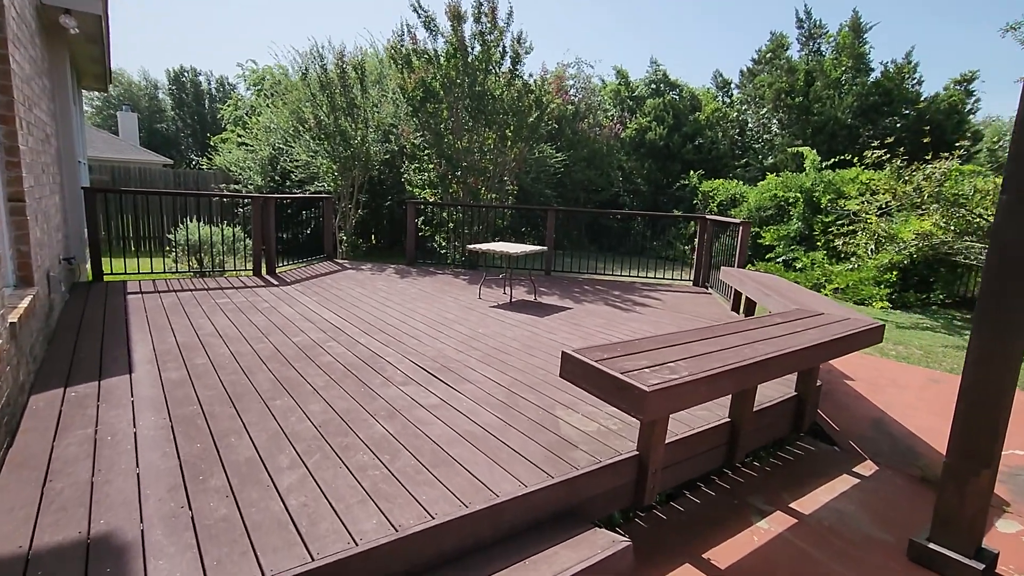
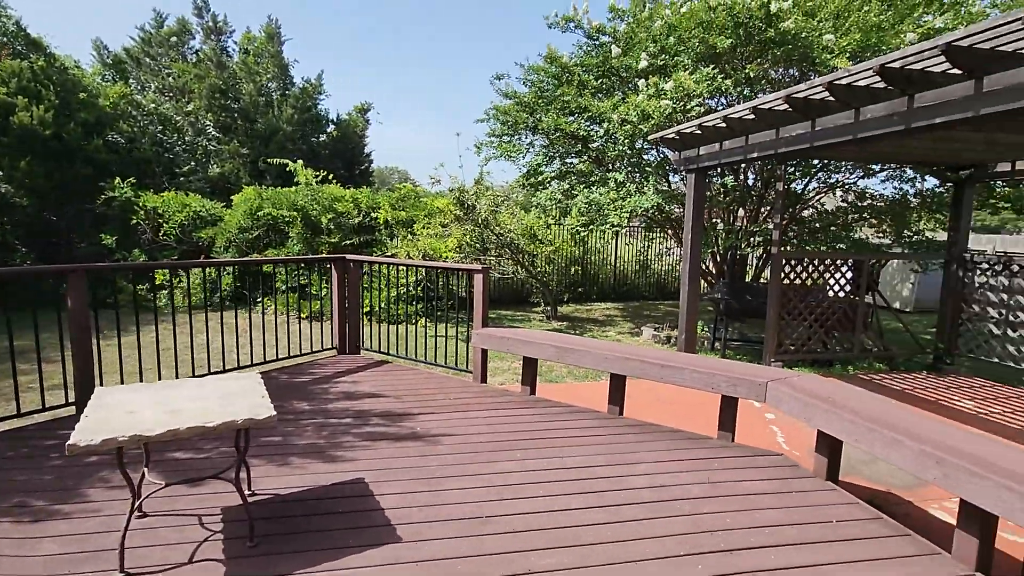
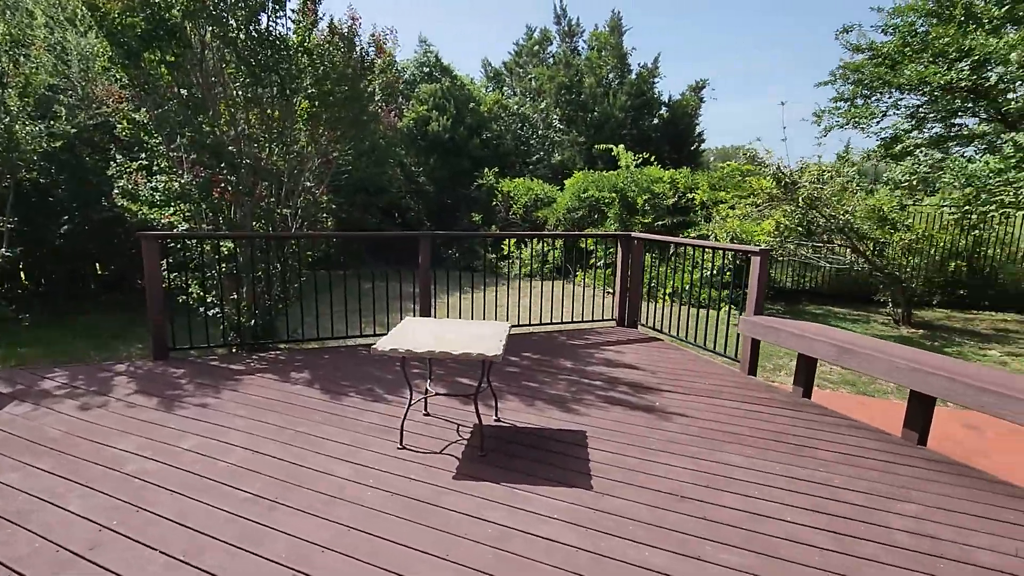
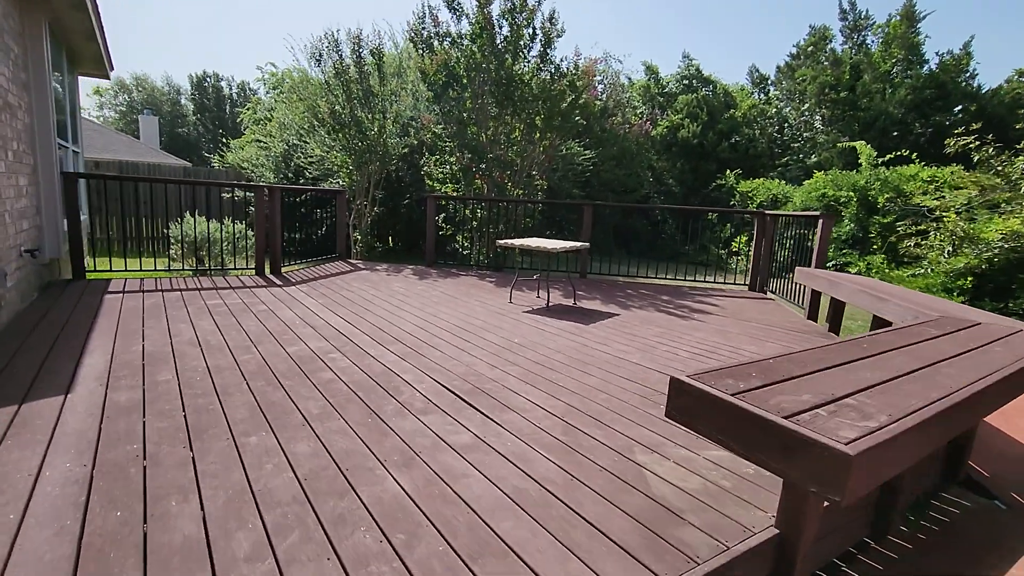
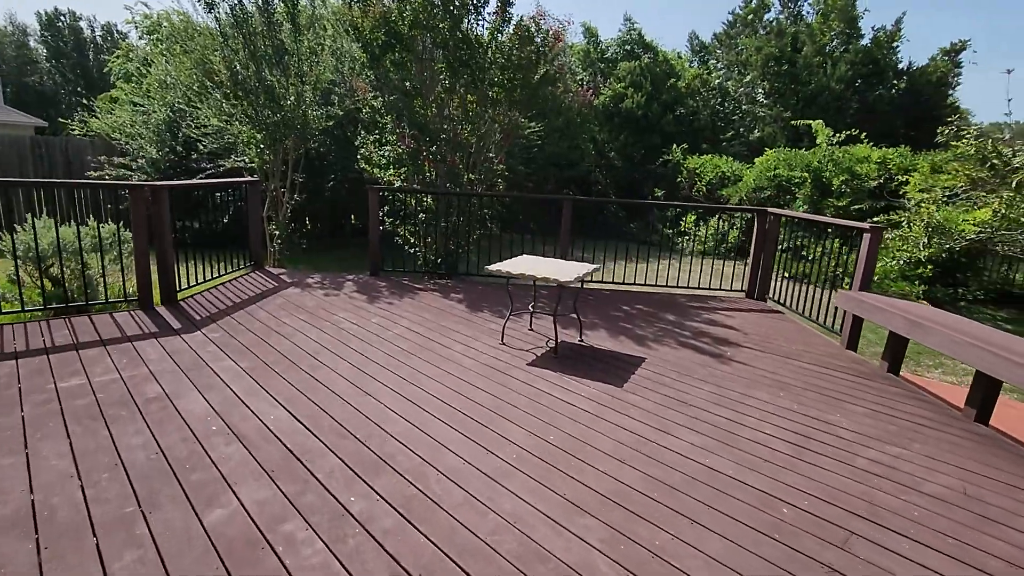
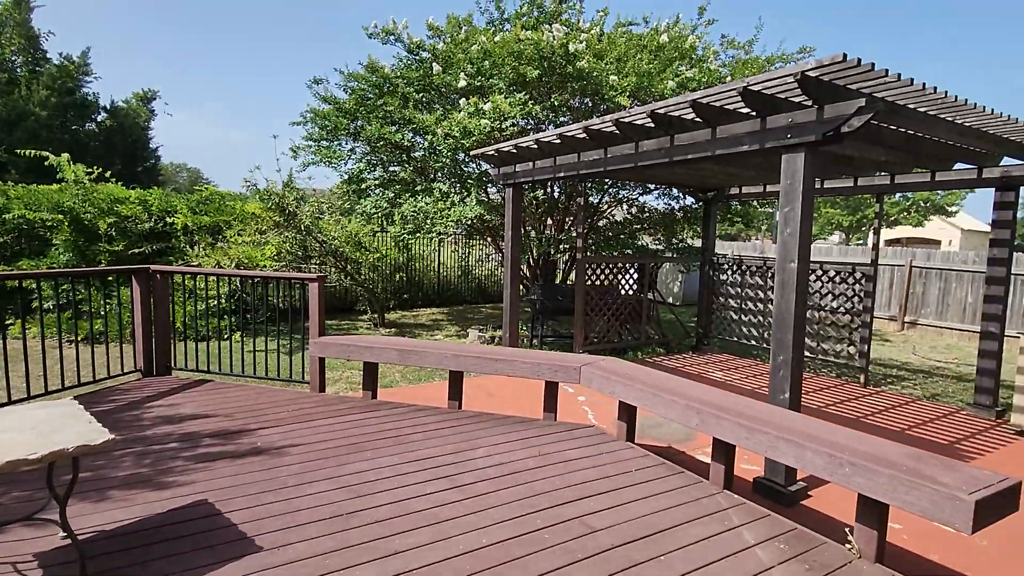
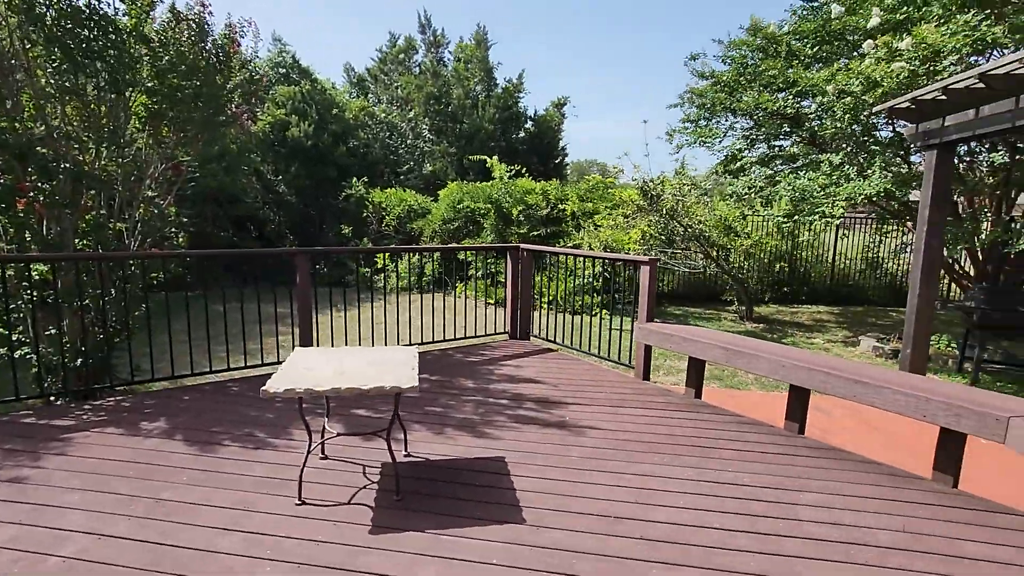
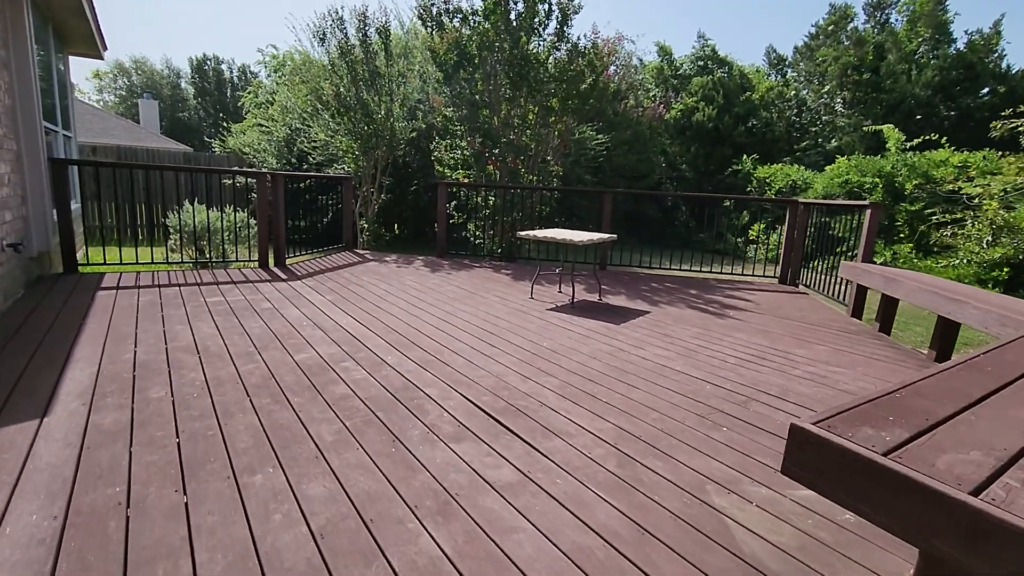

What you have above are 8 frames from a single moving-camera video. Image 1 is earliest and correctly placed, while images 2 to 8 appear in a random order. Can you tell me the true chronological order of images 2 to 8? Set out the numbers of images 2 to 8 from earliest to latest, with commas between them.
4, 8, 5, 3, 7, 2, 6
